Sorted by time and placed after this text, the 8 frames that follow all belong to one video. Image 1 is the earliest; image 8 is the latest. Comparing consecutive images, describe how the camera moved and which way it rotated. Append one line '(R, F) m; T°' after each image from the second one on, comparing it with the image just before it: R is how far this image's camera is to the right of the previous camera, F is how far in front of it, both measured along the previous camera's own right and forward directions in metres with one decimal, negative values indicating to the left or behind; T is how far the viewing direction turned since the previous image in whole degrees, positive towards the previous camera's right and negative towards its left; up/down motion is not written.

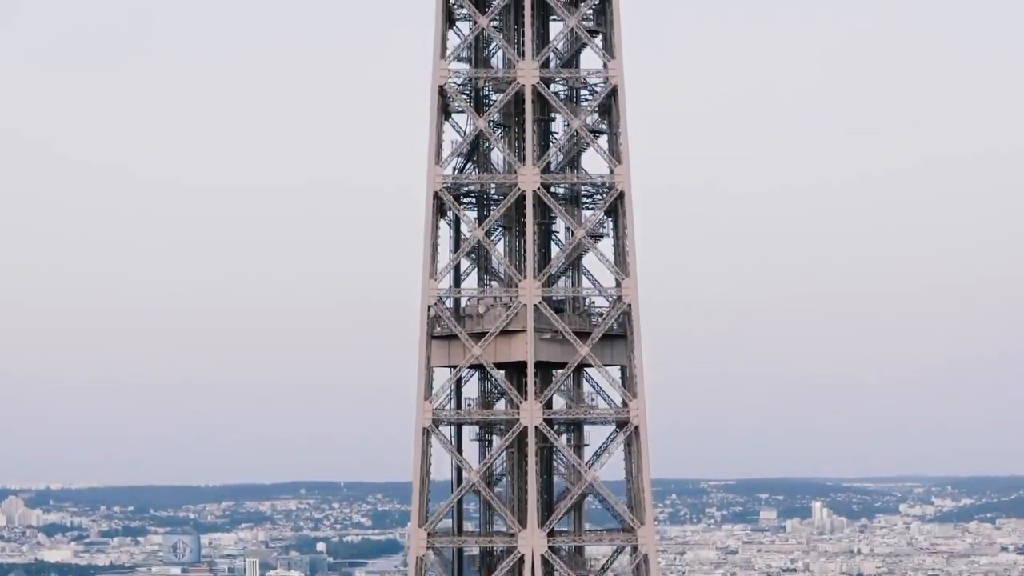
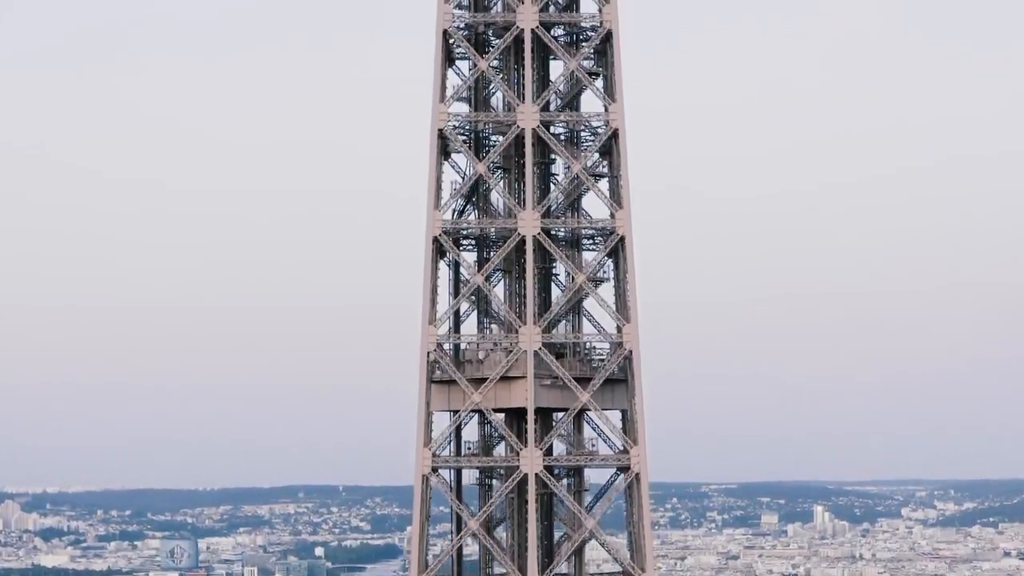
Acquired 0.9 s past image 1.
(0.0, +1.7) m; 0°
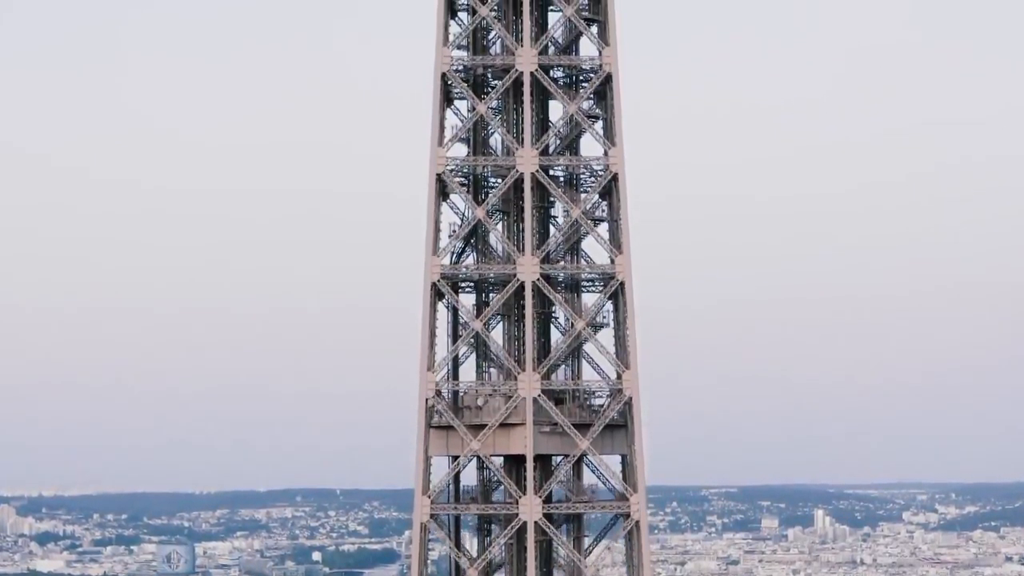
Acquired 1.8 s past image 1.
(+0.1, +1.7) m; 0°
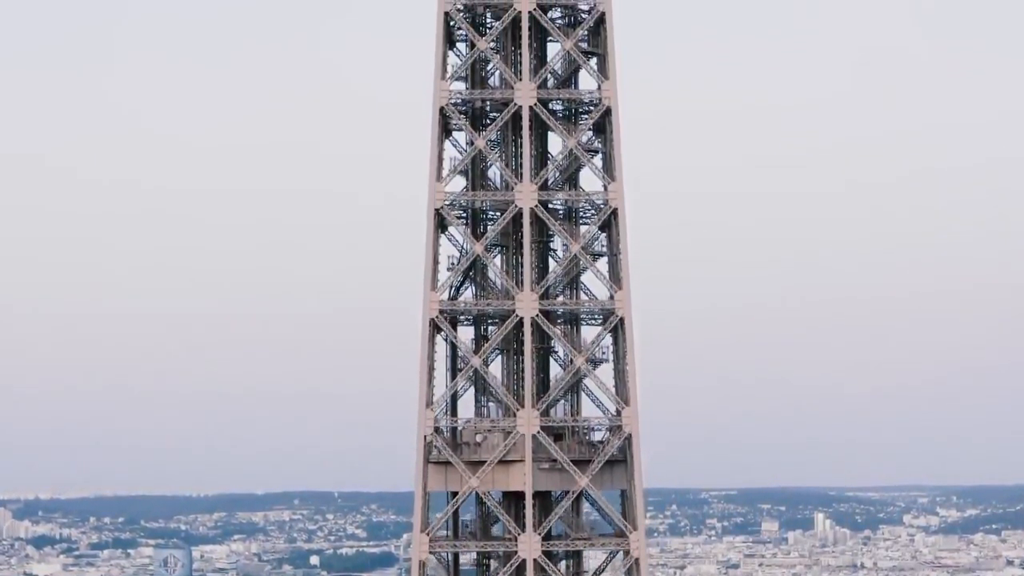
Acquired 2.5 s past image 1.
(+0.1, +1.3) m; 0°
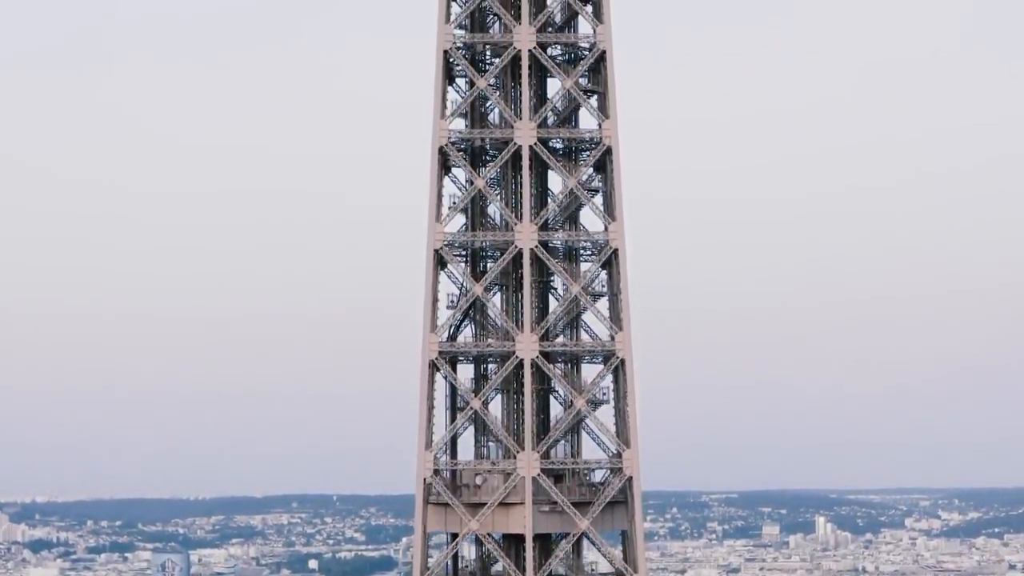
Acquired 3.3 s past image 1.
(0.0, +1.5) m; 0°
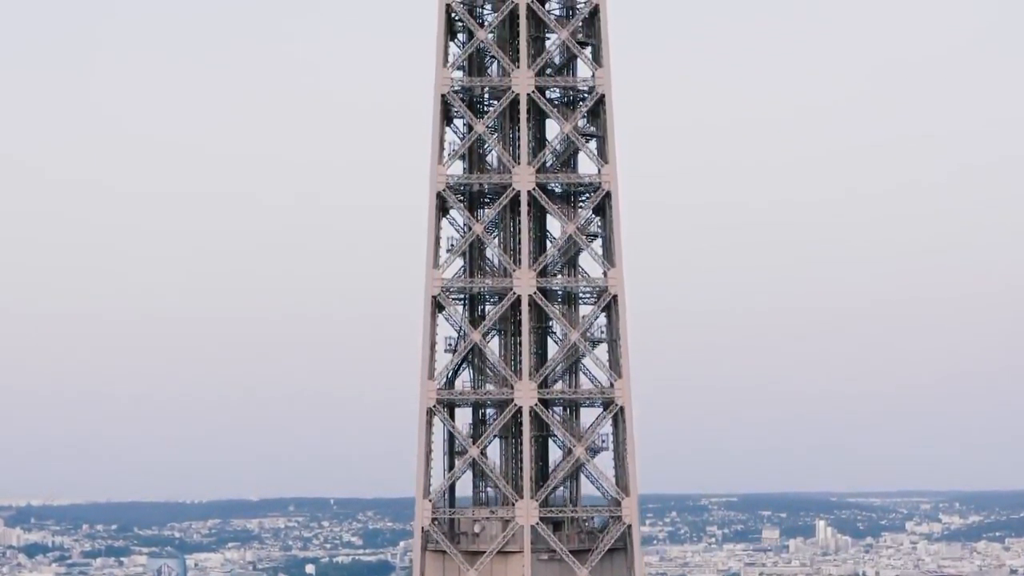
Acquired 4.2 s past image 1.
(+0.2, +1.6) m; 0°
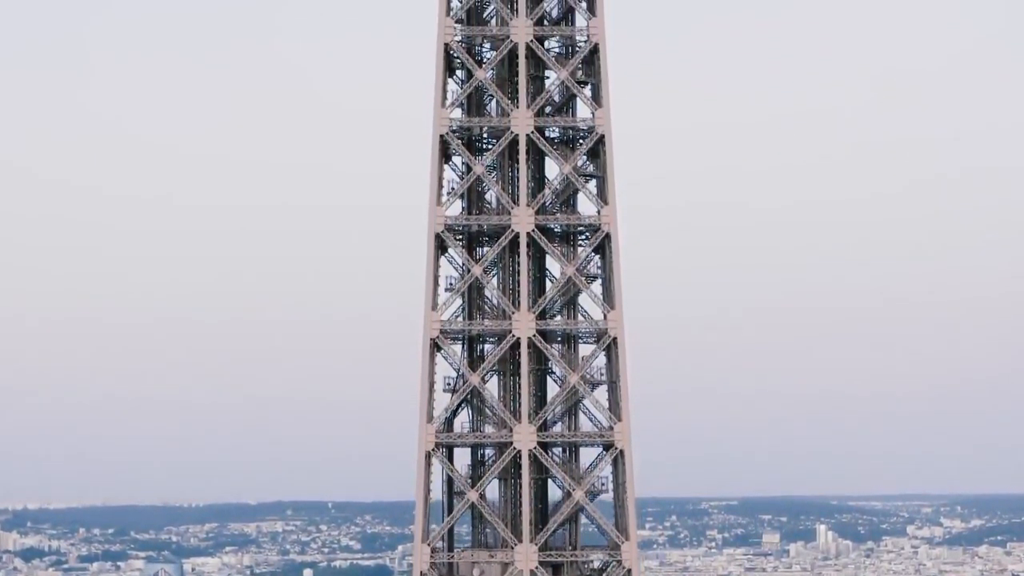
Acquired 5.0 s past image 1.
(+0.1, +1.5) m; 0°
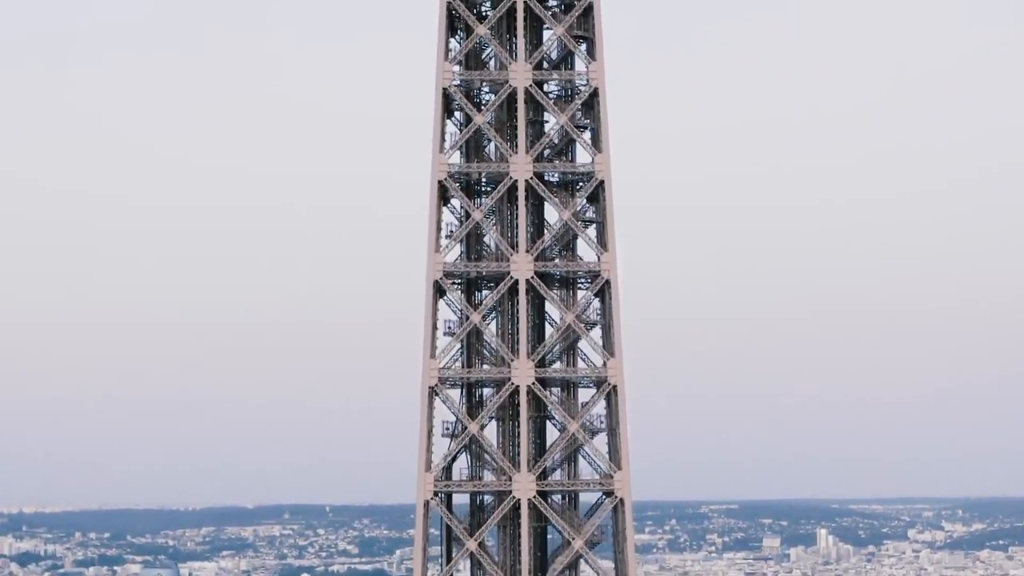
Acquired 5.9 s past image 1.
(+0.1, +1.6) m; 0°
